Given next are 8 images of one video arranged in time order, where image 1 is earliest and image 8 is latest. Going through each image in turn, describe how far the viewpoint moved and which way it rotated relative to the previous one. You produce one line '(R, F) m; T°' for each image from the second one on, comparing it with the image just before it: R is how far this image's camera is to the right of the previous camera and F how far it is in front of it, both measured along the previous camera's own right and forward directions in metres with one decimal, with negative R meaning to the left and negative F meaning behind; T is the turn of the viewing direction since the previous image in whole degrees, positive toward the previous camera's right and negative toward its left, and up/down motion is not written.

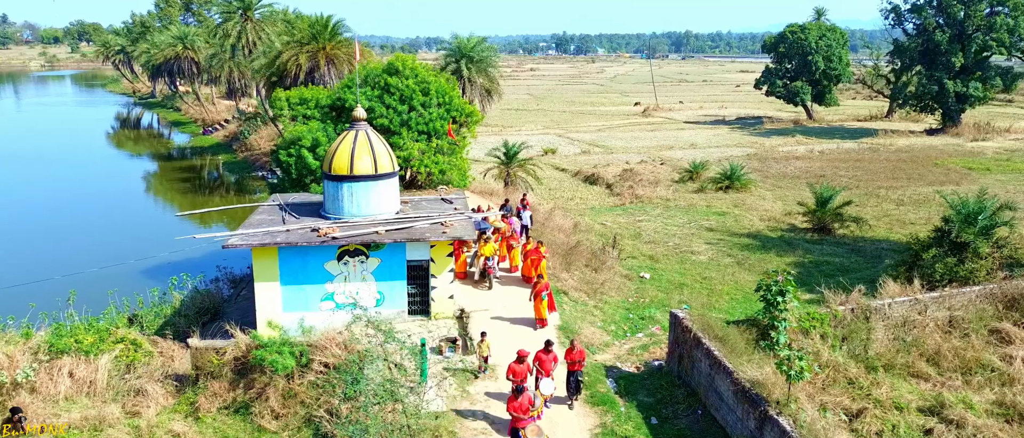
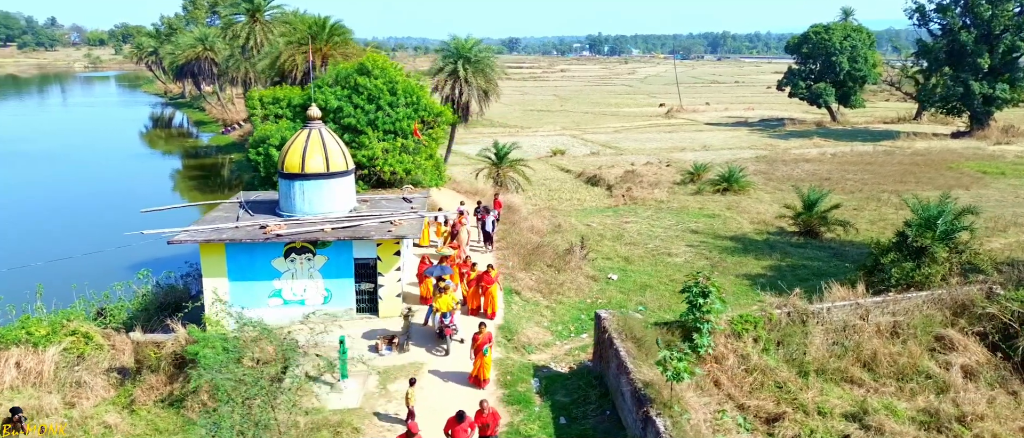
(+1.9, -0.1) m; -3°
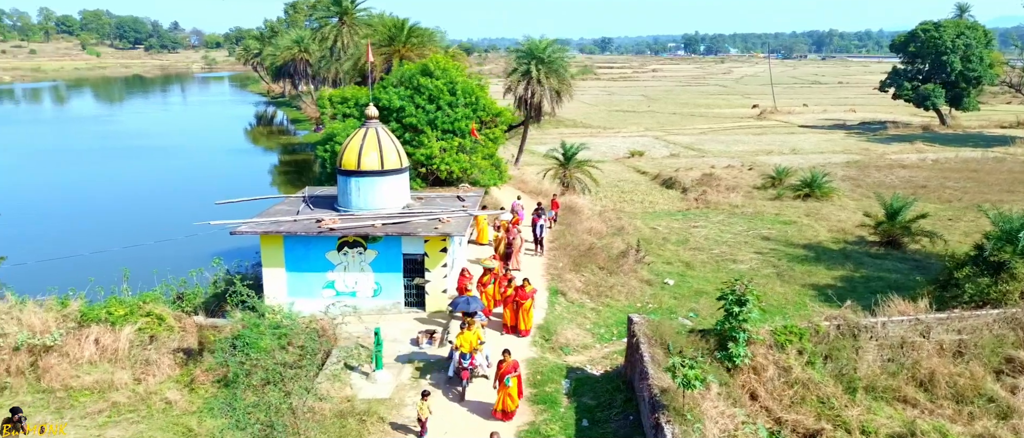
(+1.0, +0.1) m; -7°
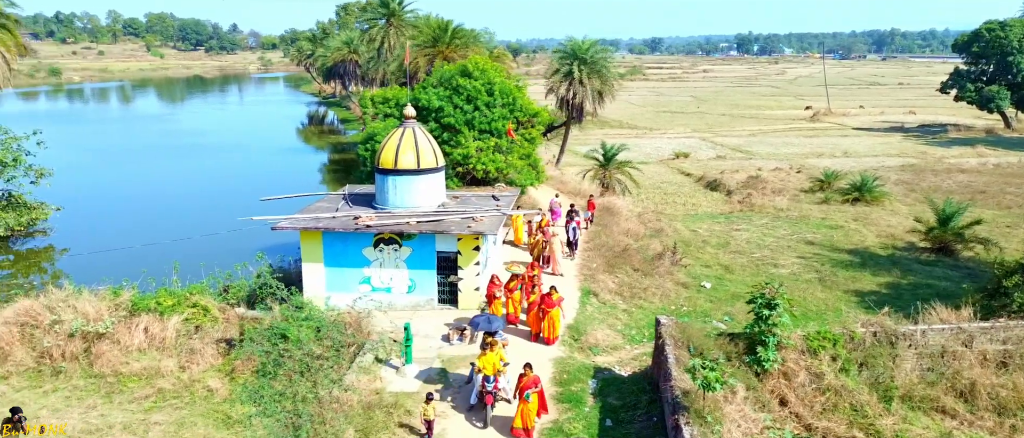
(+0.3, 0.0) m; -4°
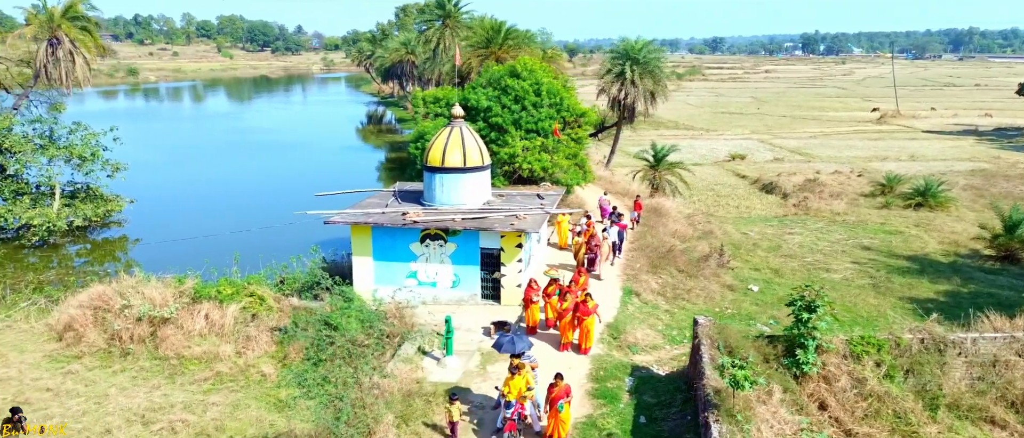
(+0.3, -0.1) m; -4°
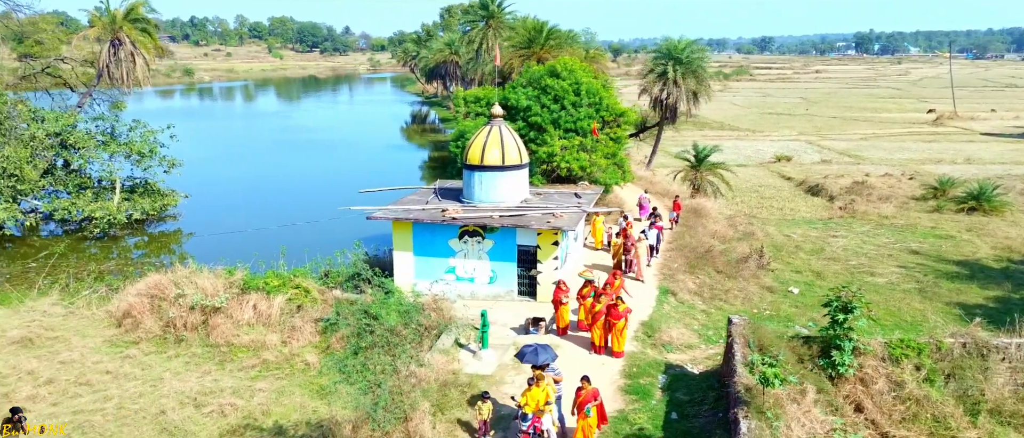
(+0.1, -0.2) m; -3°
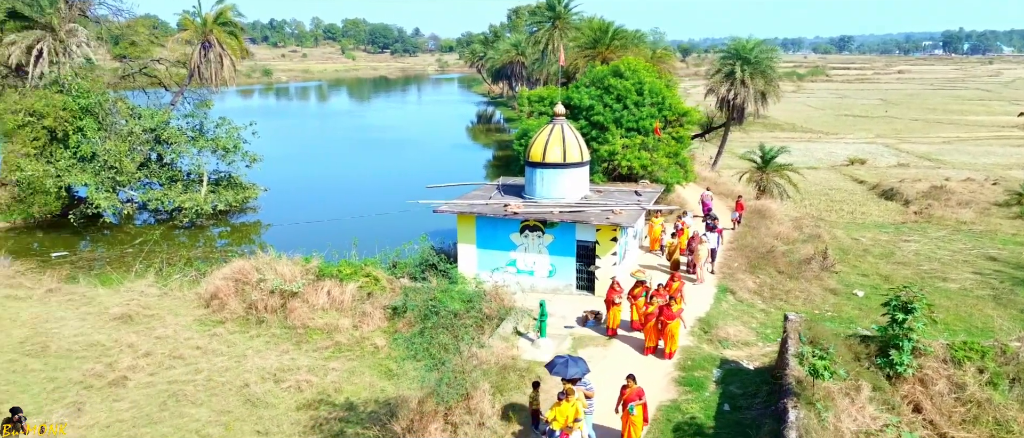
(+0.1, -0.5) m; -5°
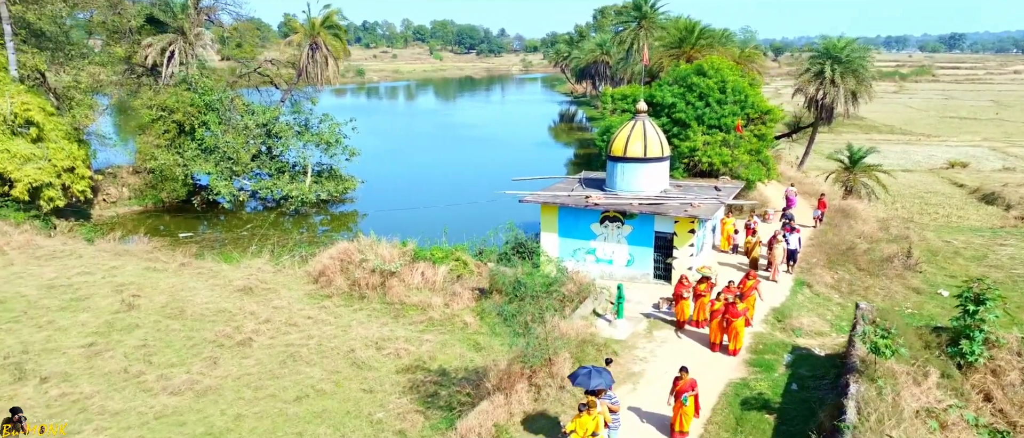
(0.0, -0.9) m; -6°
